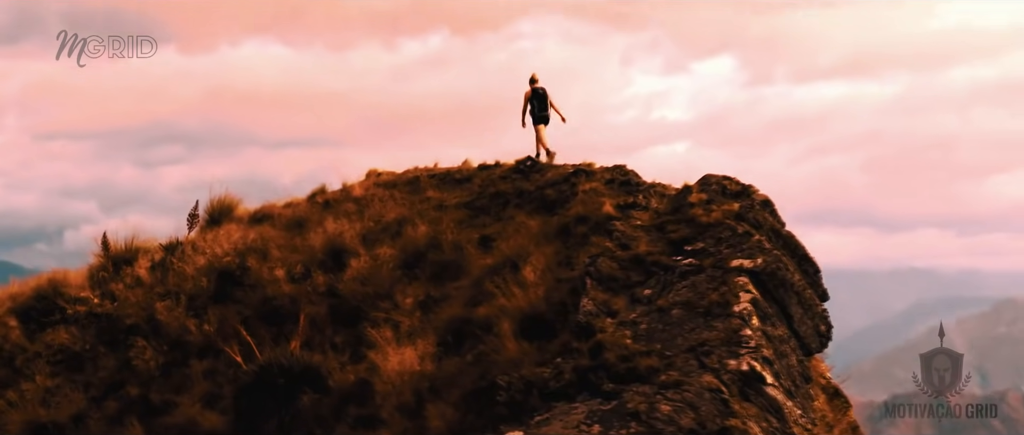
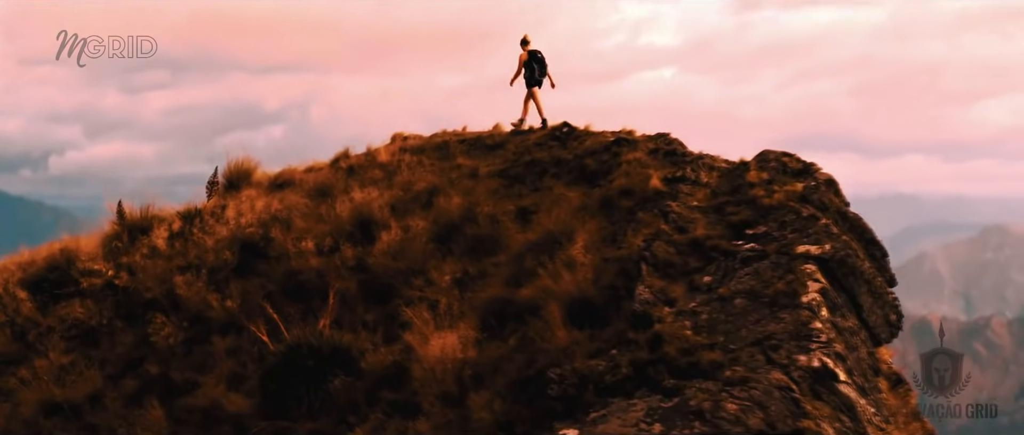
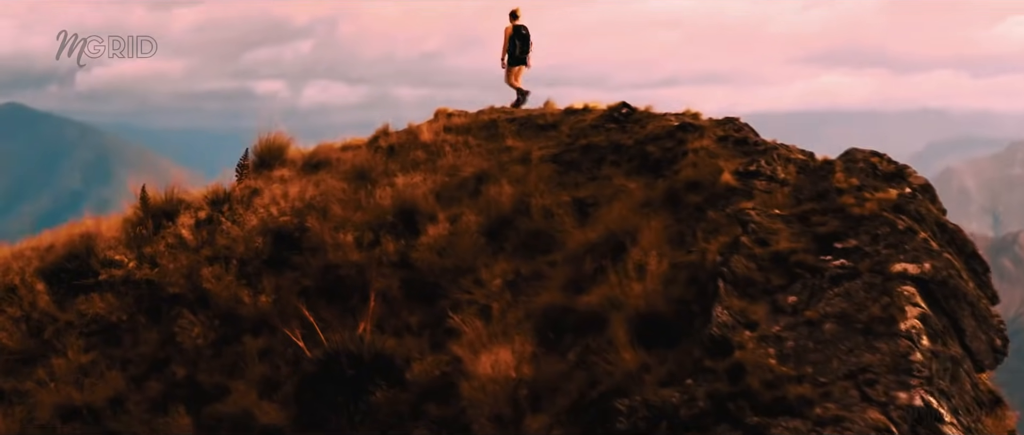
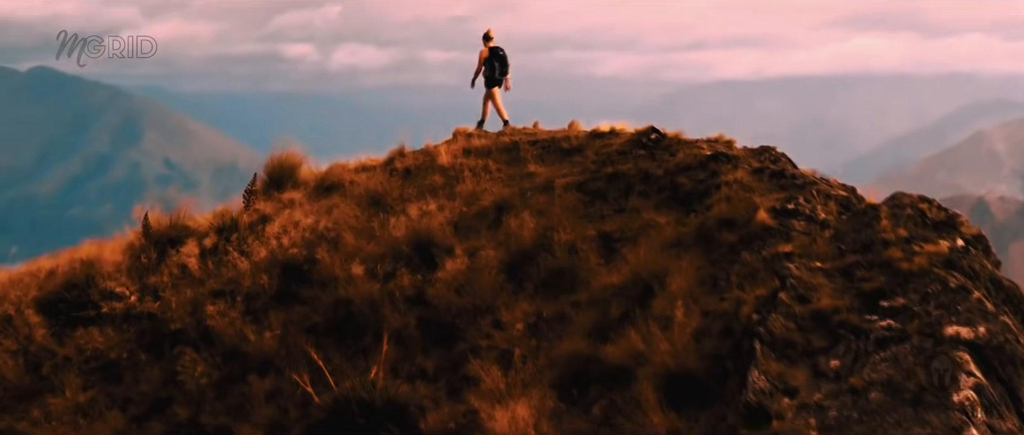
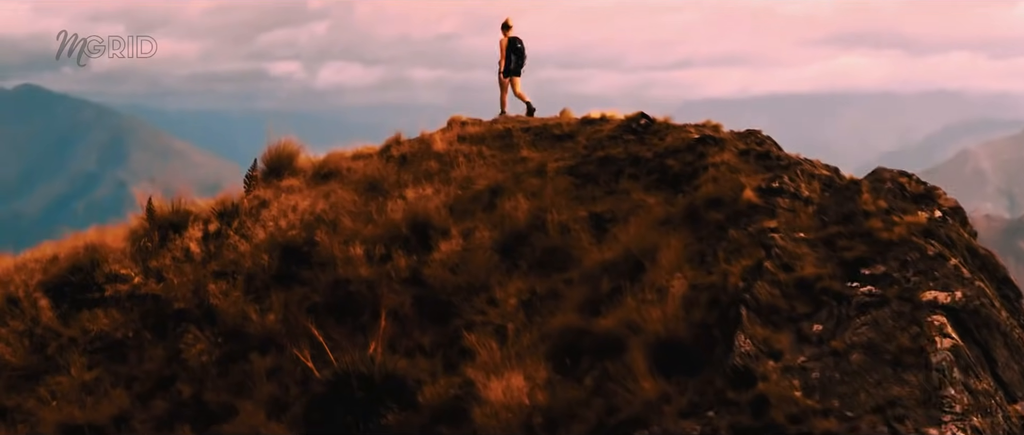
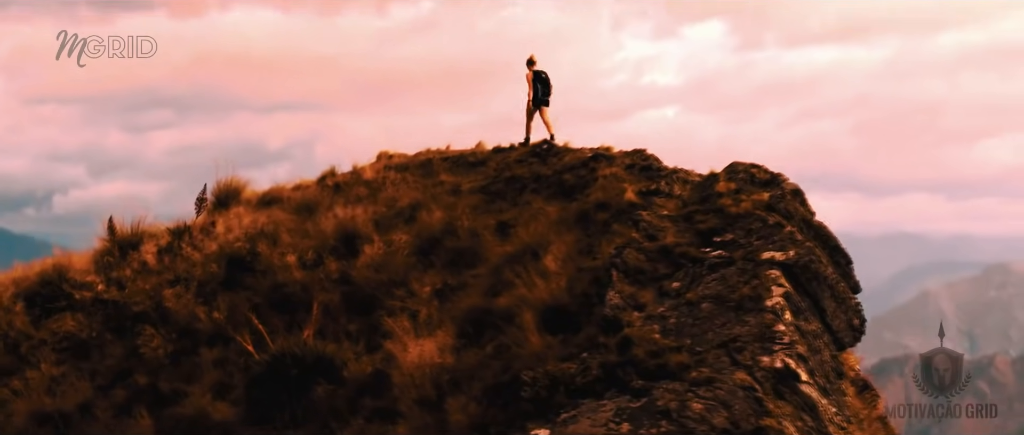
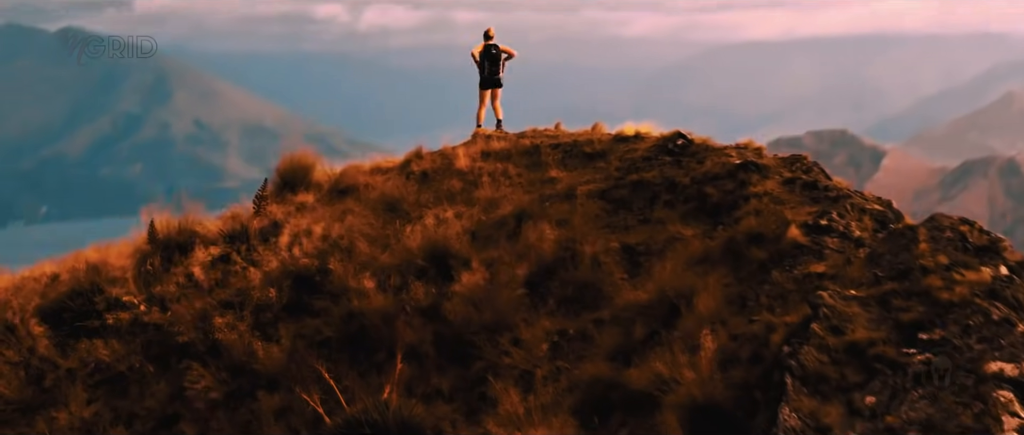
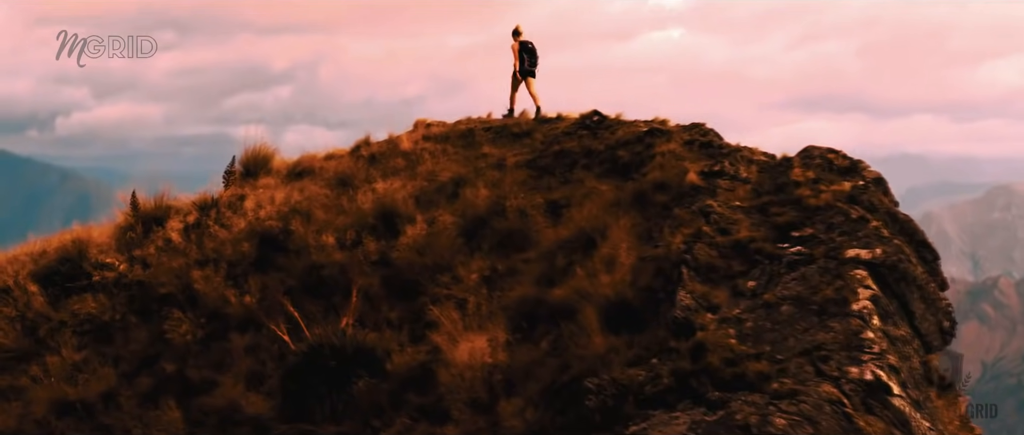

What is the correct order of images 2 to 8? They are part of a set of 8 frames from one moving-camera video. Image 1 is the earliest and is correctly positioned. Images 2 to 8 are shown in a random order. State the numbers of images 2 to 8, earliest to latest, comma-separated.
6, 2, 8, 3, 5, 4, 7
